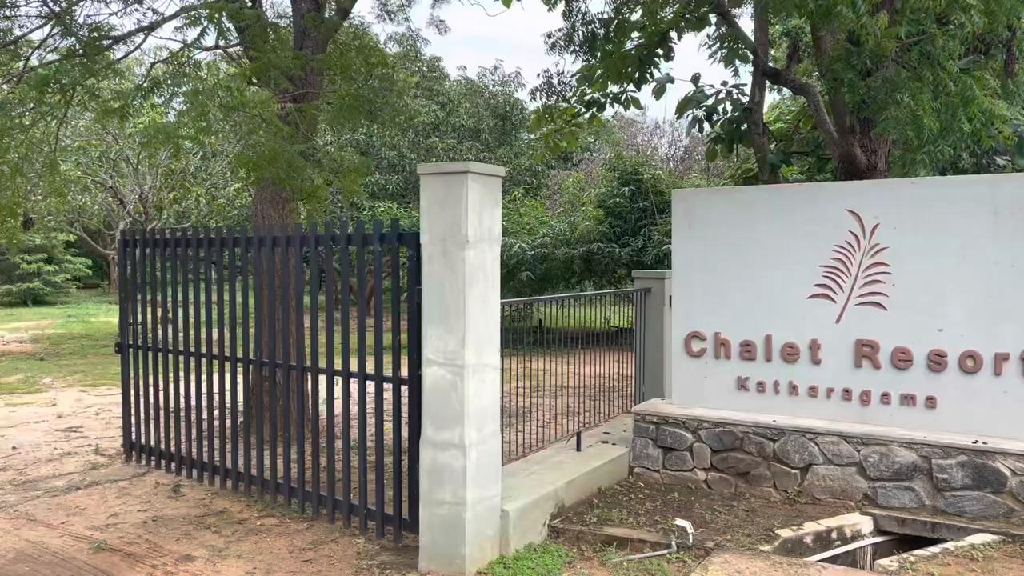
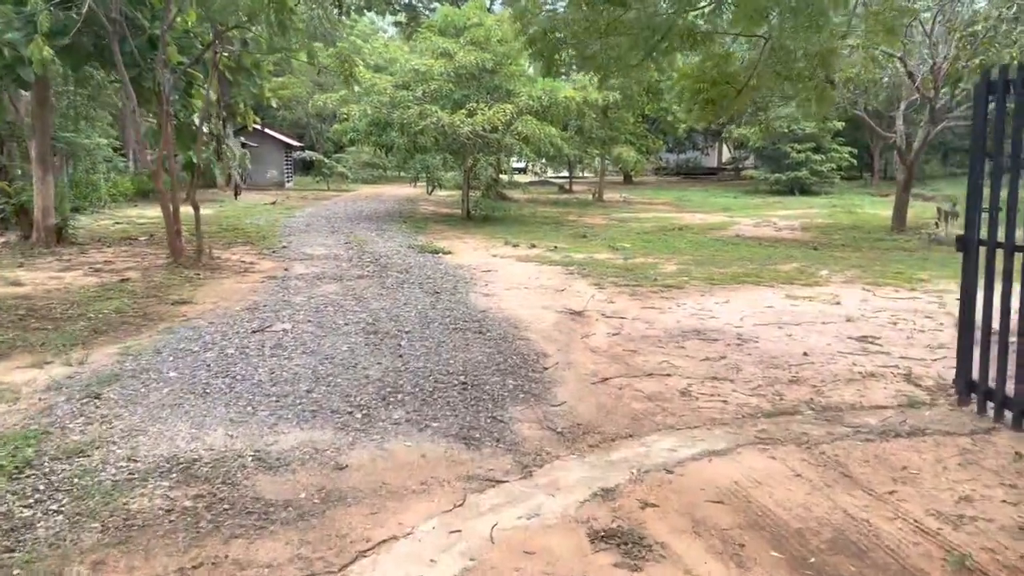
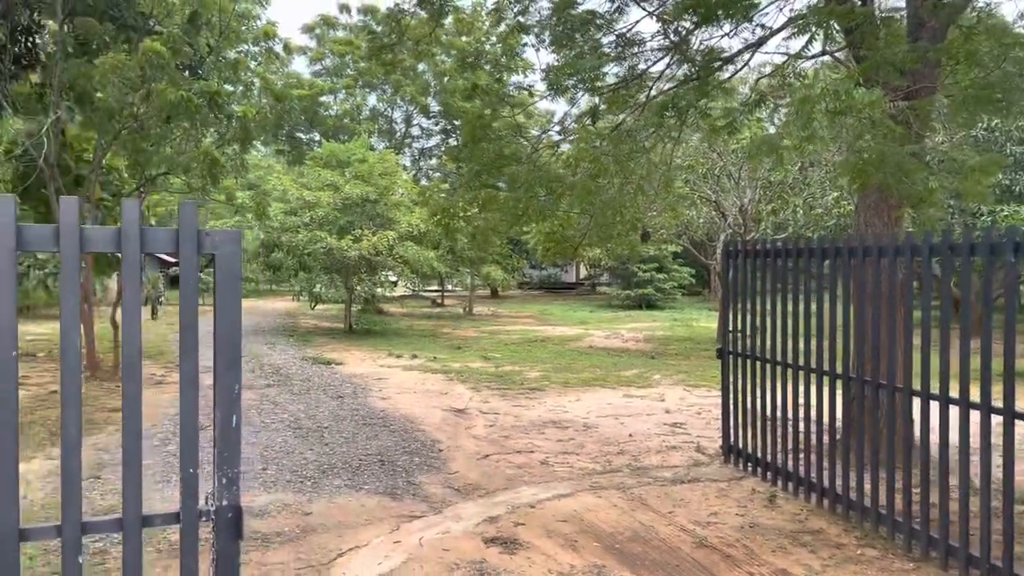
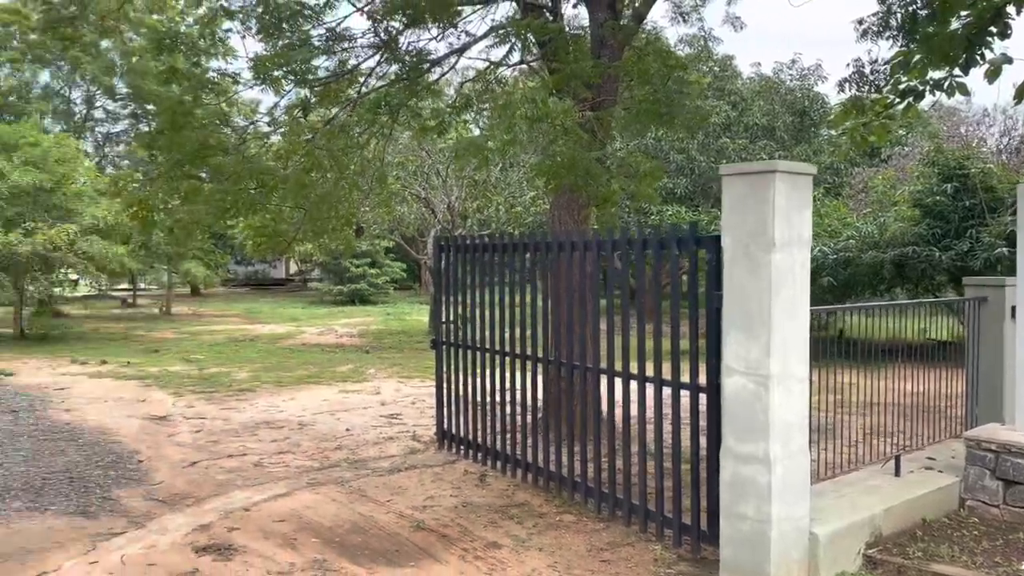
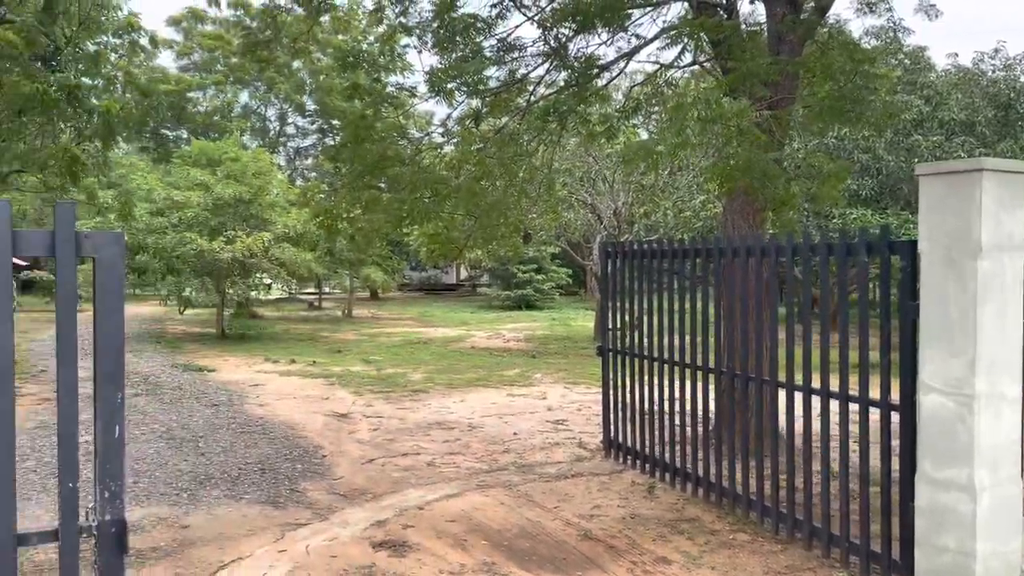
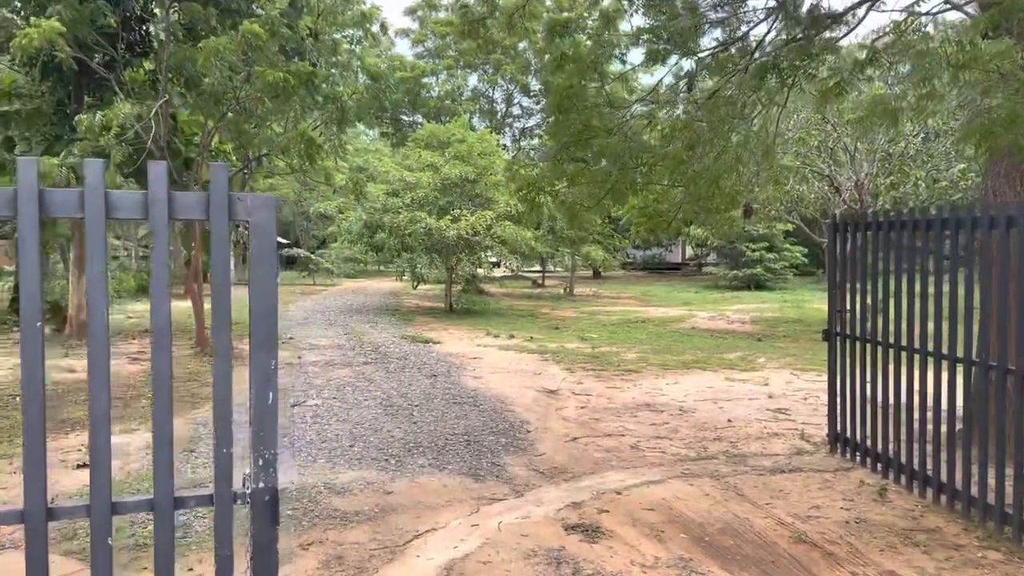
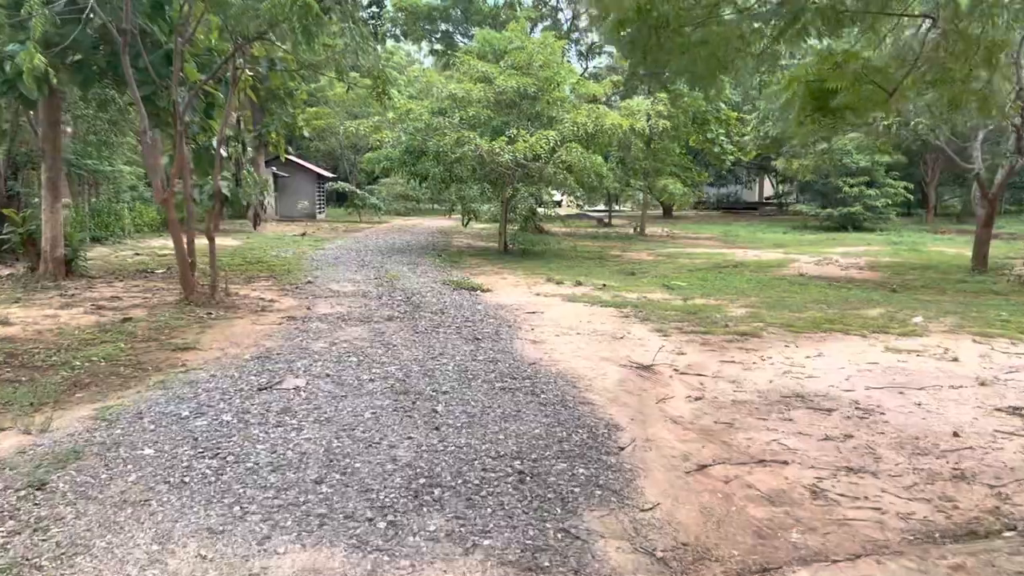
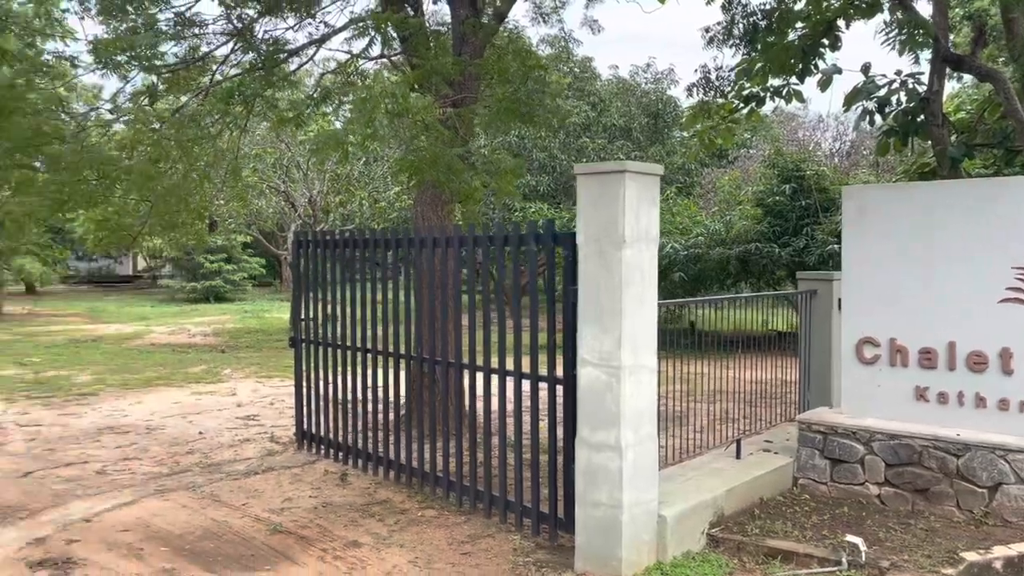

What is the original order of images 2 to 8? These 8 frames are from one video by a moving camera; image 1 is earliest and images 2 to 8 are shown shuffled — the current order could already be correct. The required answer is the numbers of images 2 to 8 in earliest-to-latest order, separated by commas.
8, 4, 5, 3, 6, 2, 7
